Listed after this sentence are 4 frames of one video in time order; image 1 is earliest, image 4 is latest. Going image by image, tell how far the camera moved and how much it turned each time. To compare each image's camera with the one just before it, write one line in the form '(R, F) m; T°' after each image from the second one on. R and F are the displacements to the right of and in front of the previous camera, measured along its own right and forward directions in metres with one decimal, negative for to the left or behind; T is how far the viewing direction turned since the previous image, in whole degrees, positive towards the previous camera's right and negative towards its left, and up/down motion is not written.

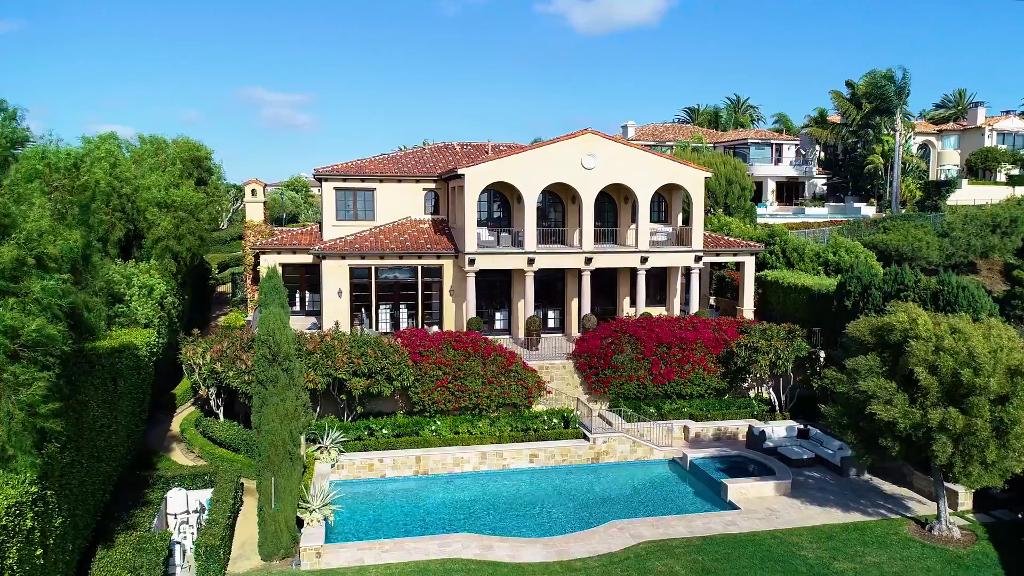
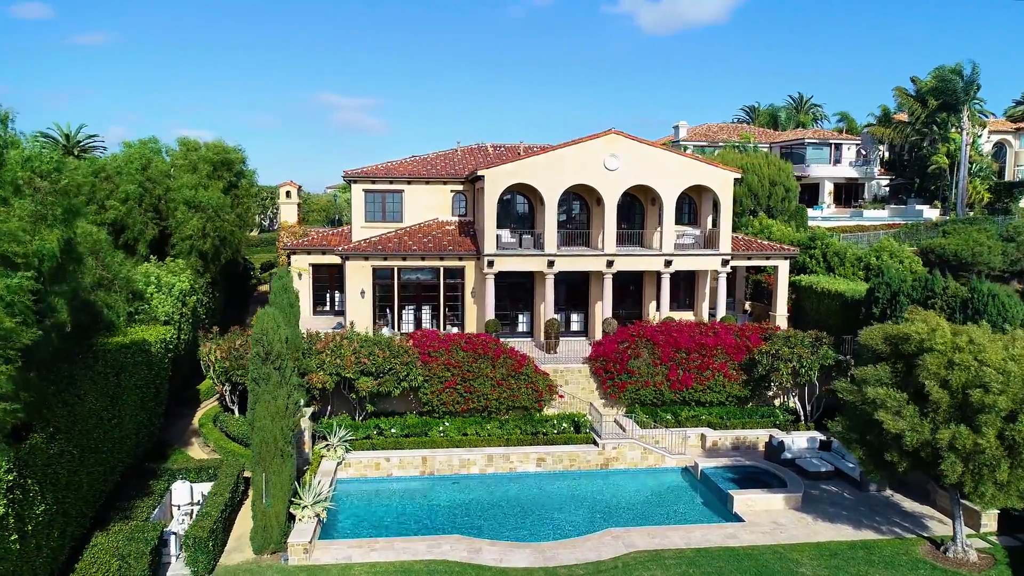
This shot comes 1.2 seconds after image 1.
(+1.6, +0.2) m; -5°
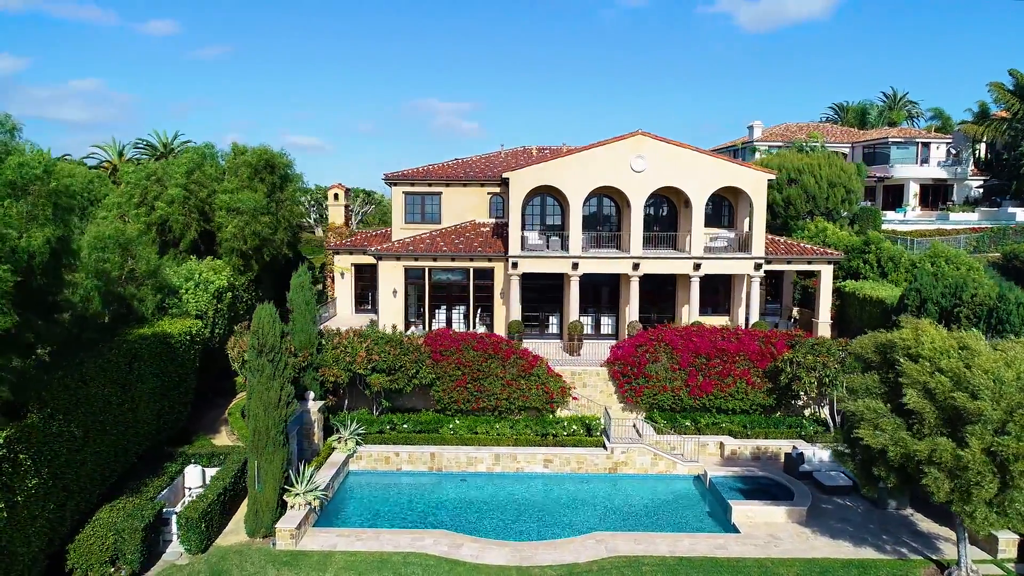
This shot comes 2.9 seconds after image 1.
(+2.3, 0.0) m; -7°
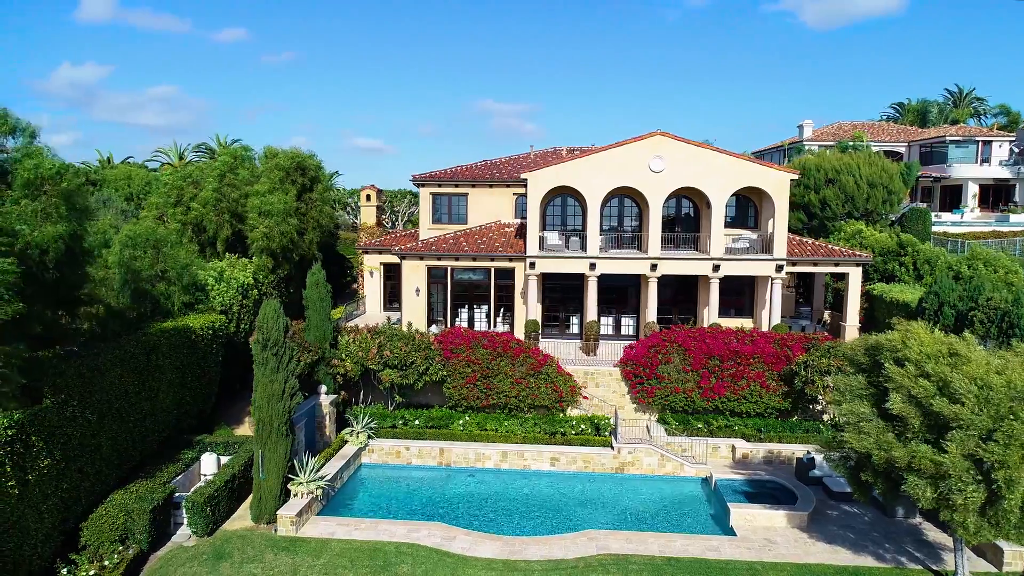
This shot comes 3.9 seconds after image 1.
(+1.4, -0.3) m; -4°
